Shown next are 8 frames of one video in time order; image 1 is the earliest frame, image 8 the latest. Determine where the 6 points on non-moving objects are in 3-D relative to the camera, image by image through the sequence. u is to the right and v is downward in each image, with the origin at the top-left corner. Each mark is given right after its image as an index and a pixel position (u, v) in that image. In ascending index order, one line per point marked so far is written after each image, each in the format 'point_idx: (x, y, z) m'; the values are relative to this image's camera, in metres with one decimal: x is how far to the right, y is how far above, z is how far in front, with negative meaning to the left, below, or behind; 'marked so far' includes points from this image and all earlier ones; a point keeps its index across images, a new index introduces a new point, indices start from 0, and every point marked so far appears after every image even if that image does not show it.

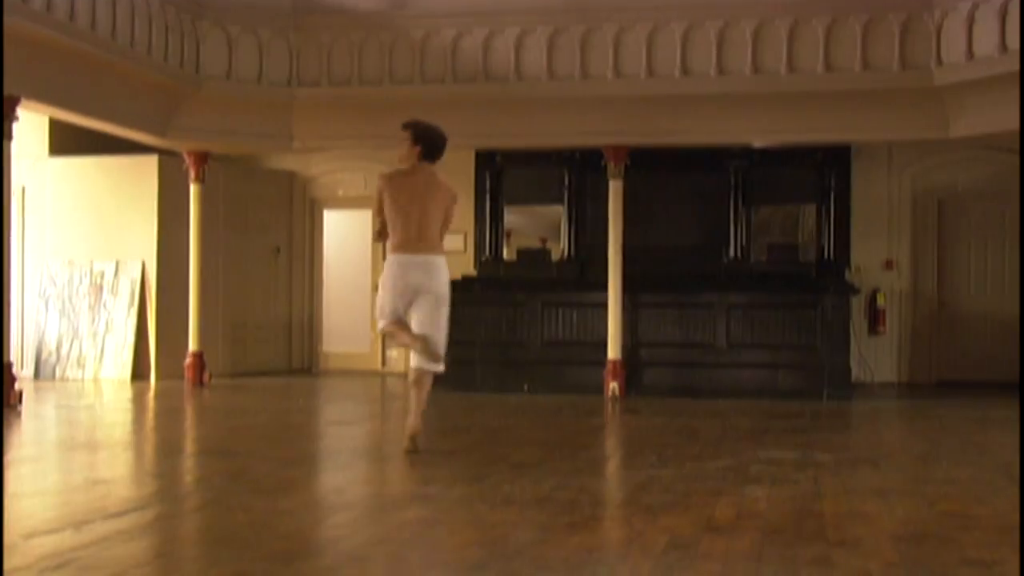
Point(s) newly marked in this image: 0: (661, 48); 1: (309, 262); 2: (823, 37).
0: (+1.0, +1.6, +8.7) m
1: (-2.1, +0.3, +12.9) m
2: (+2.1, +1.7, +8.4) m
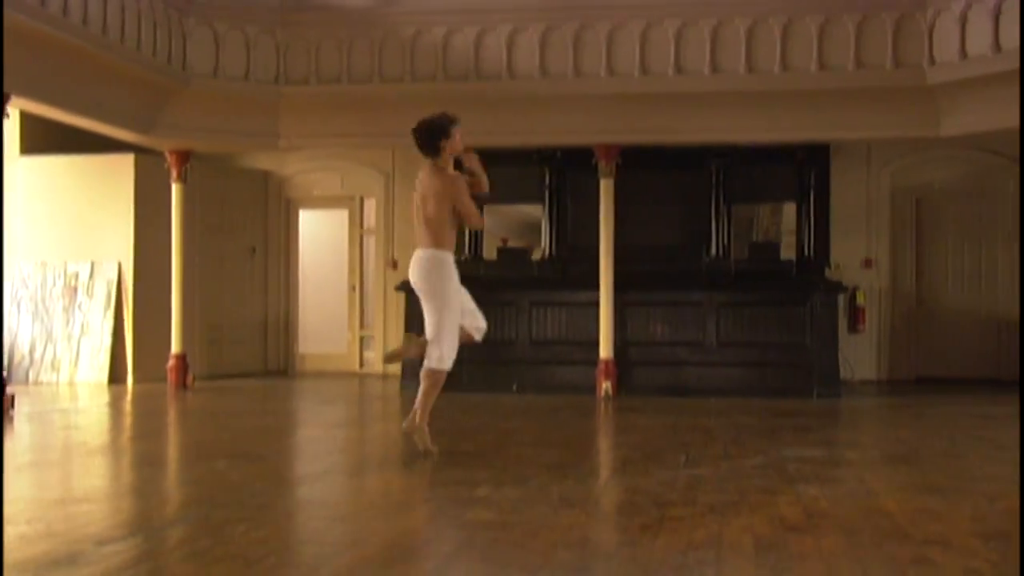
0: (+1.0, +1.7, +8.7) m
1: (-2.3, +0.3, +12.8) m
2: (+2.0, +1.7, +8.5) m
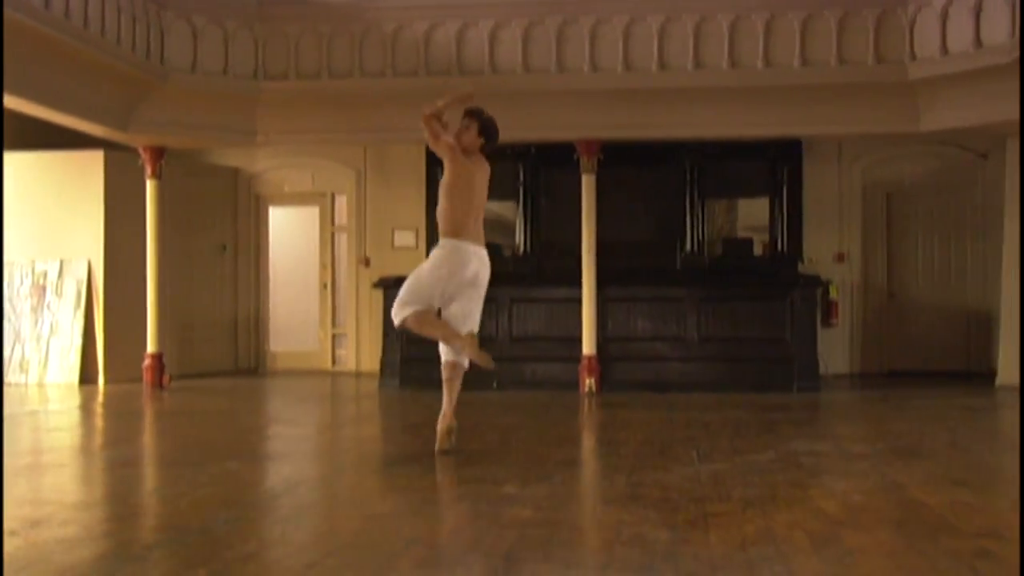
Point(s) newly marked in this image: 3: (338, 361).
0: (+0.9, +1.7, +8.7) m
1: (-2.6, +0.3, +12.6) m
2: (+1.9, +1.7, +8.5) m
3: (-1.7, -0.7, +12.6) m
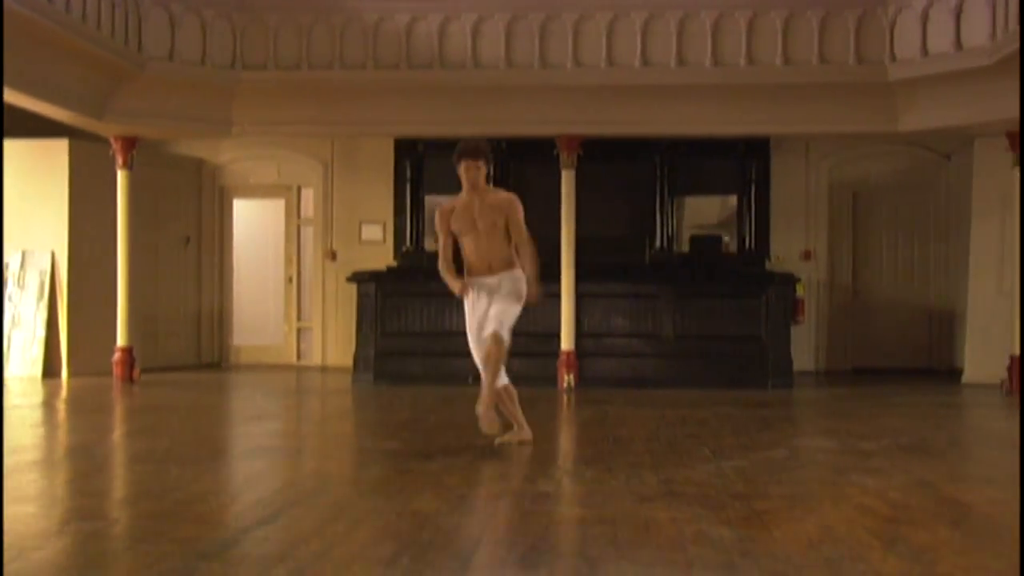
0: (+0.7, +1.7, +8.7) m
1: (-2.9, +0.3, +12.4) m
2: (+1.8, +1.7, +8.6) m
3: (-2.0, -0.7, +12.5) m
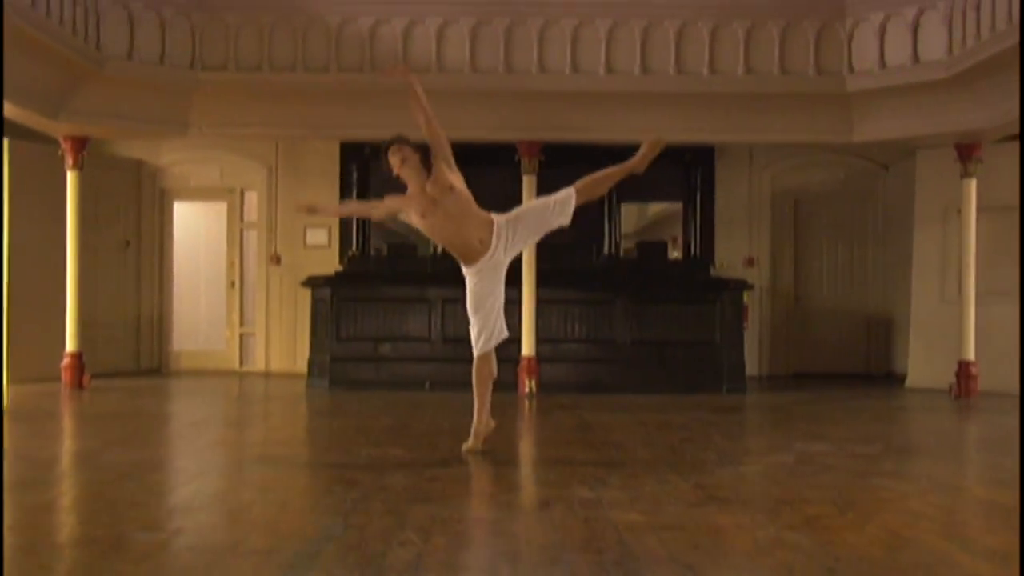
0: (+0.5, +1.7, +8.7) m
1: (-3.4, +0.3, +12.2) m
2: (+1.6, +1.7, +8.7) m
3: (-2.6, -0.7, +12.3) m
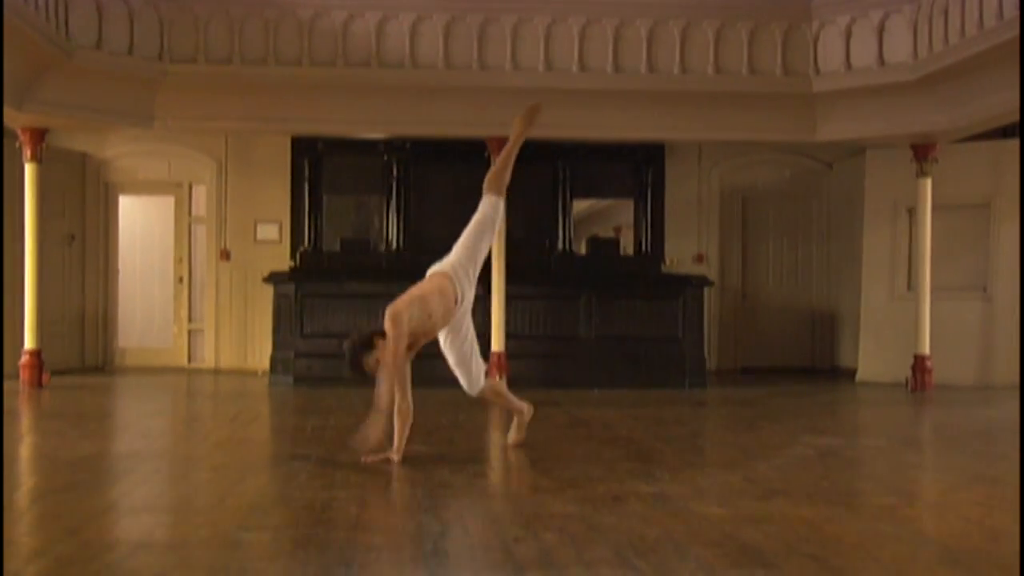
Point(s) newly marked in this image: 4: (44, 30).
0: (+0.3, +1.7, +8.8) m
1: (-3.8, +0.3, +11.9) m
2: (+1.4, +1.7, +8.8) m
3: (-3.0, -0.7, +12.1) m
4: (-2.8, +1.5, +7.5) m
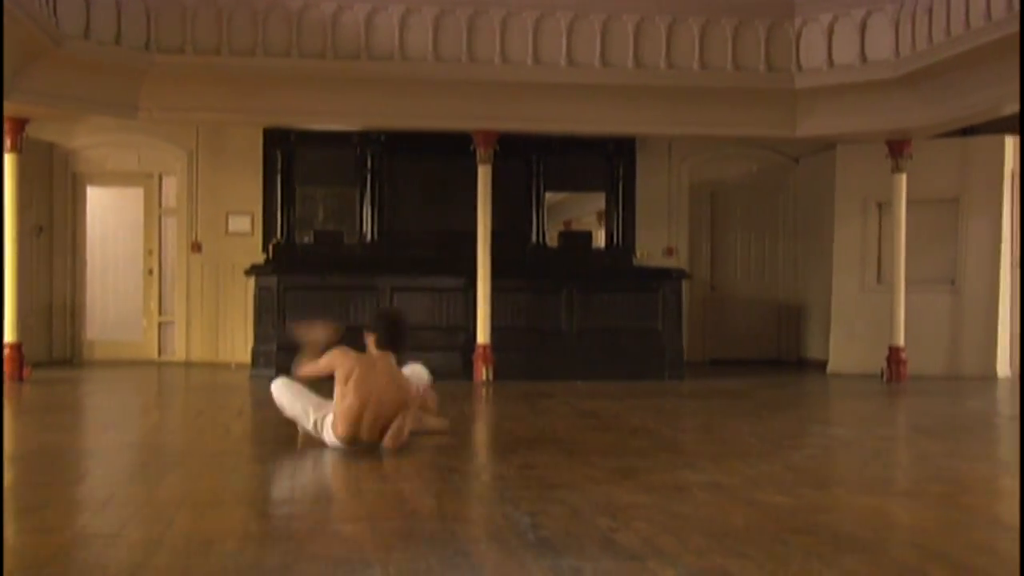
0: (+0.2, +1.7, +8.8) m
1: (-4.1, +0.4, +11.8) m
2: (+1.3, +1.8, +8.9) m
3: (-3.3, -0.6, +12.0) m
4: (-2.8, +1.6, +7.4) m
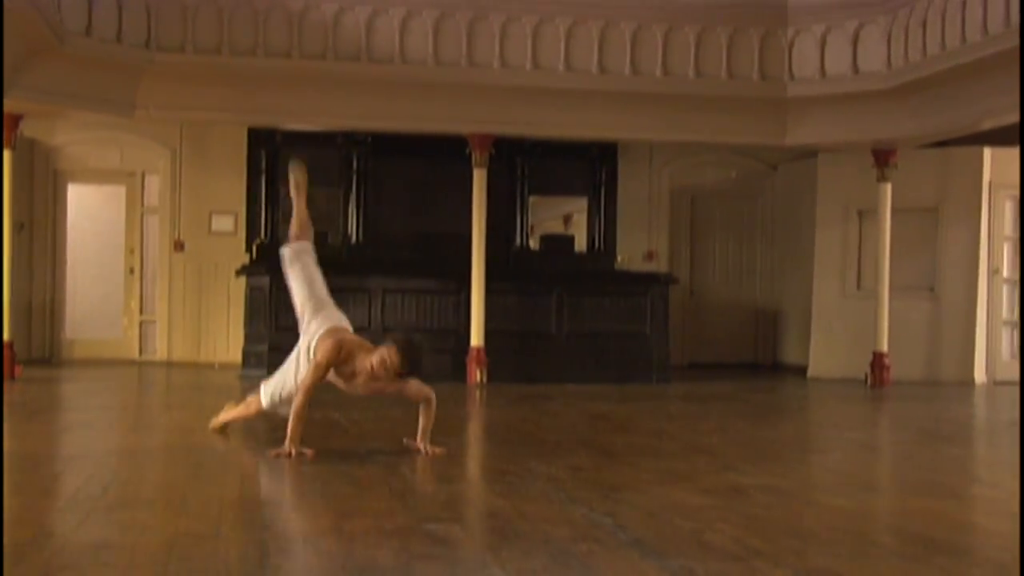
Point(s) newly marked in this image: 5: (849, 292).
0: (+0.2, +1.7, +8.9) m
1: (-4.2, +0.4, +11.7) m
2: (+1.3, +1.7, +9.0) m
3: (-3.4, -0.6, +11.9) m
4: (-2.7, +1.6, +7.3) m
5: (+2.9, 0.0, +11.1) m
